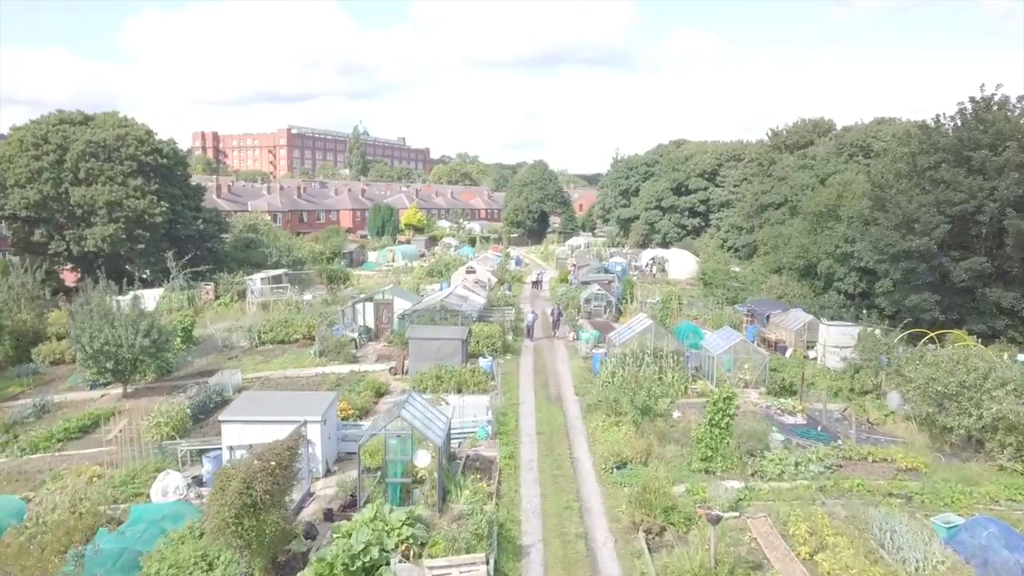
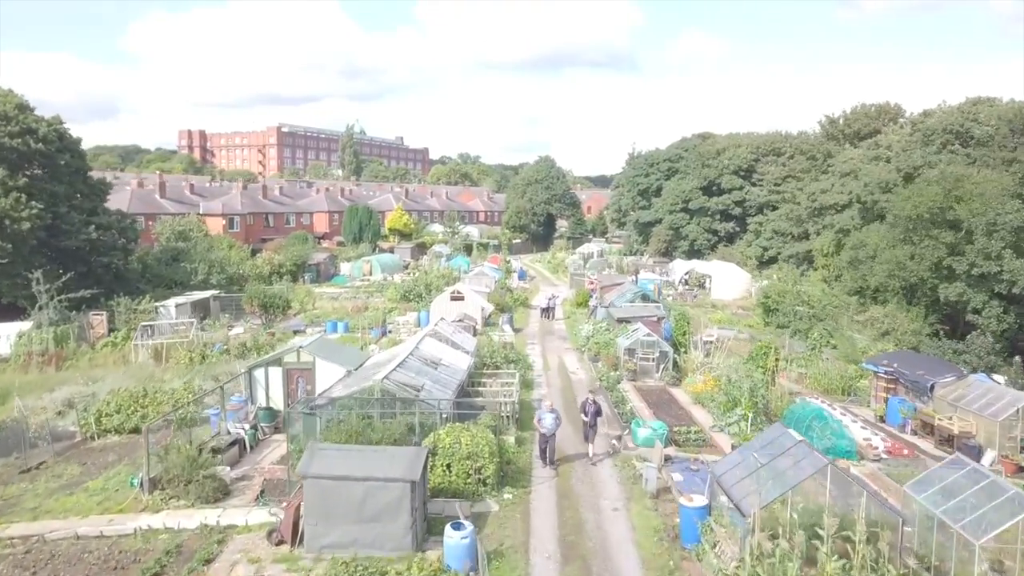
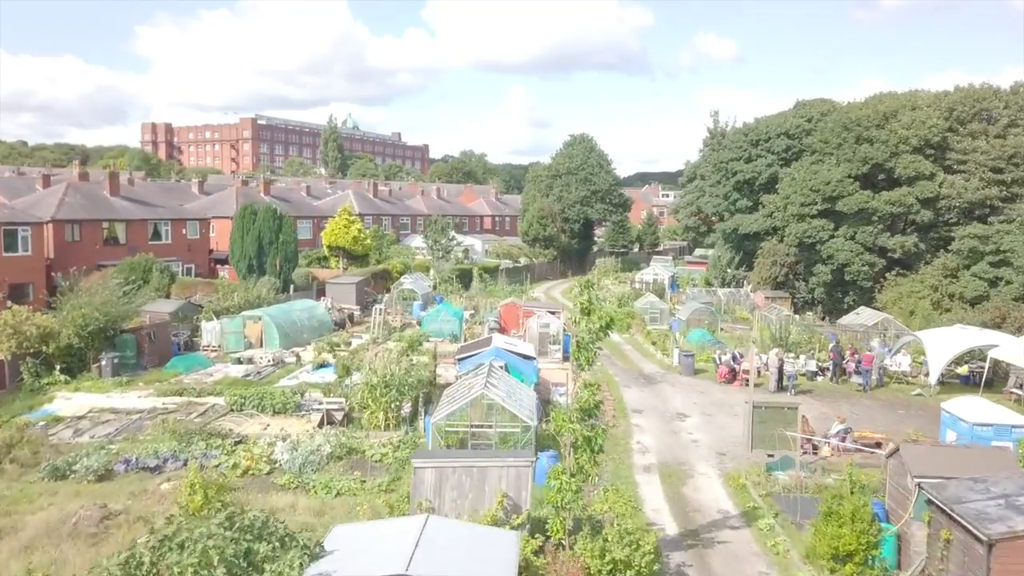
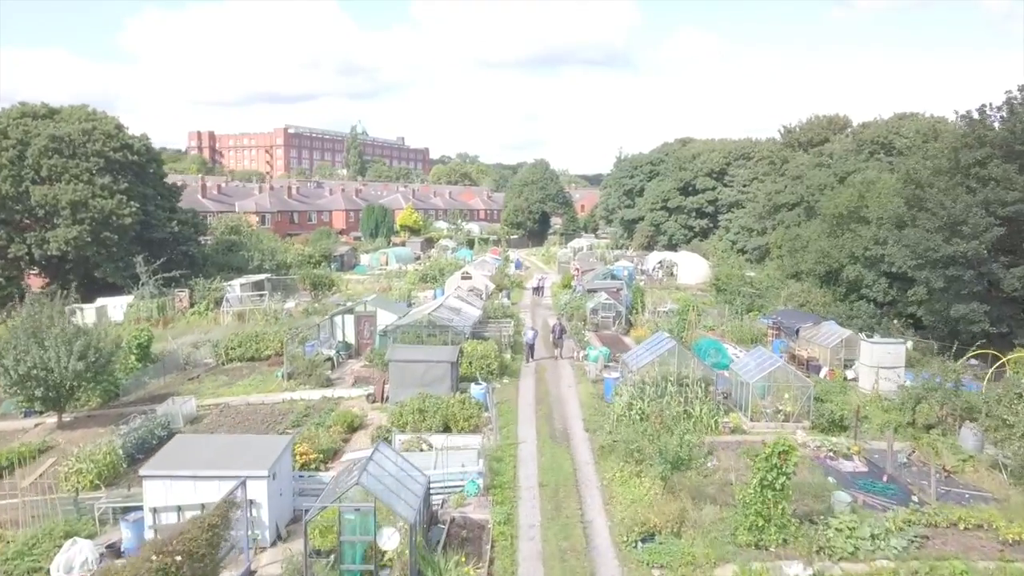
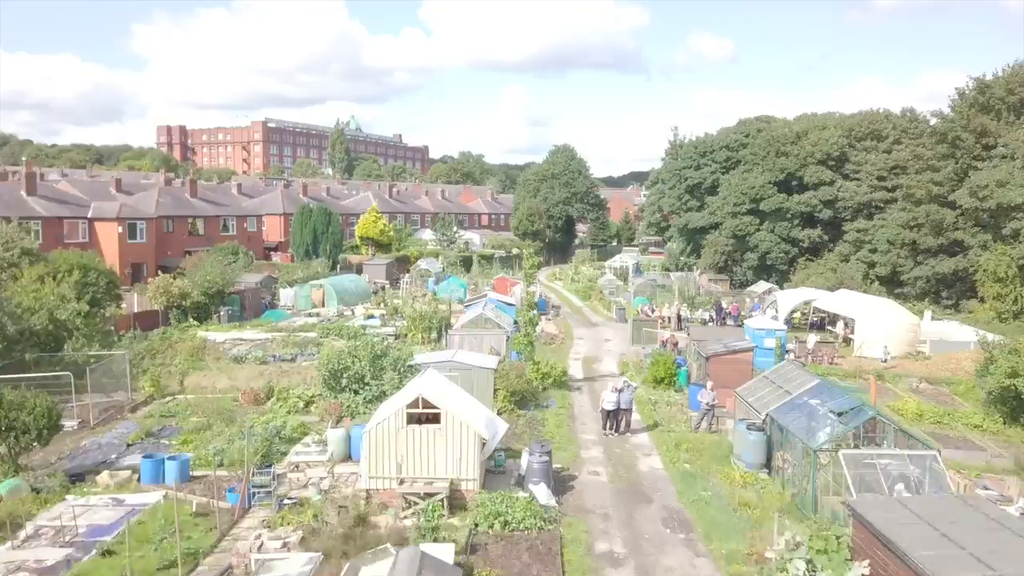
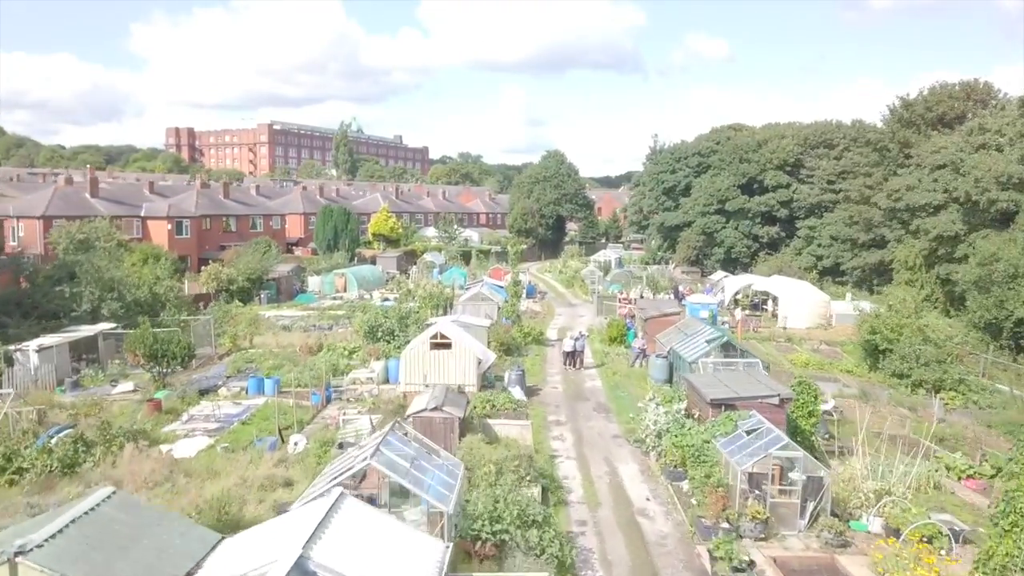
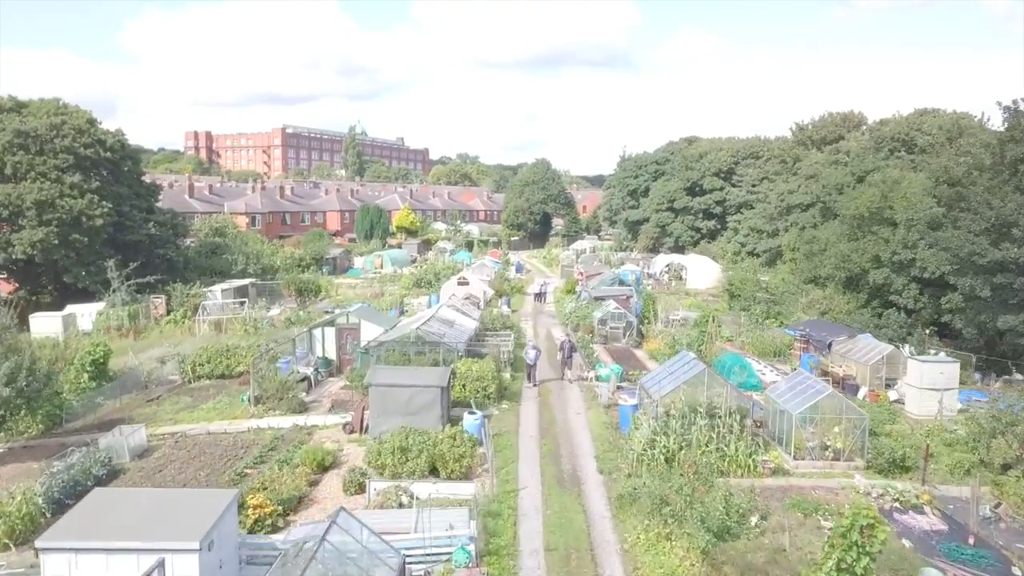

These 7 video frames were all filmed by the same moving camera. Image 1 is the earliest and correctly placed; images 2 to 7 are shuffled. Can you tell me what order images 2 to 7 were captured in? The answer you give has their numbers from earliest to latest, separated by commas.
4, 7, 2, 6, 5, 3
